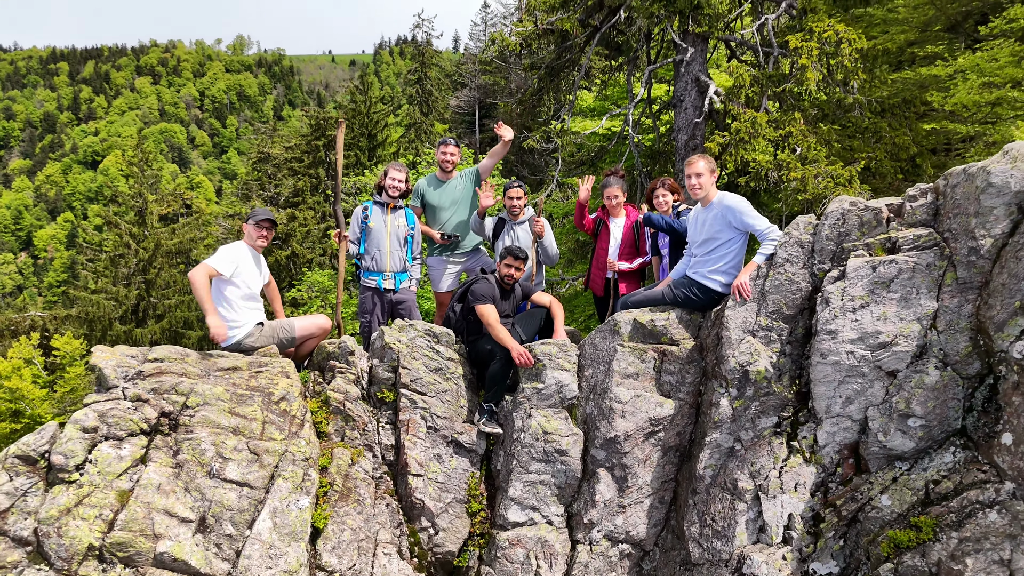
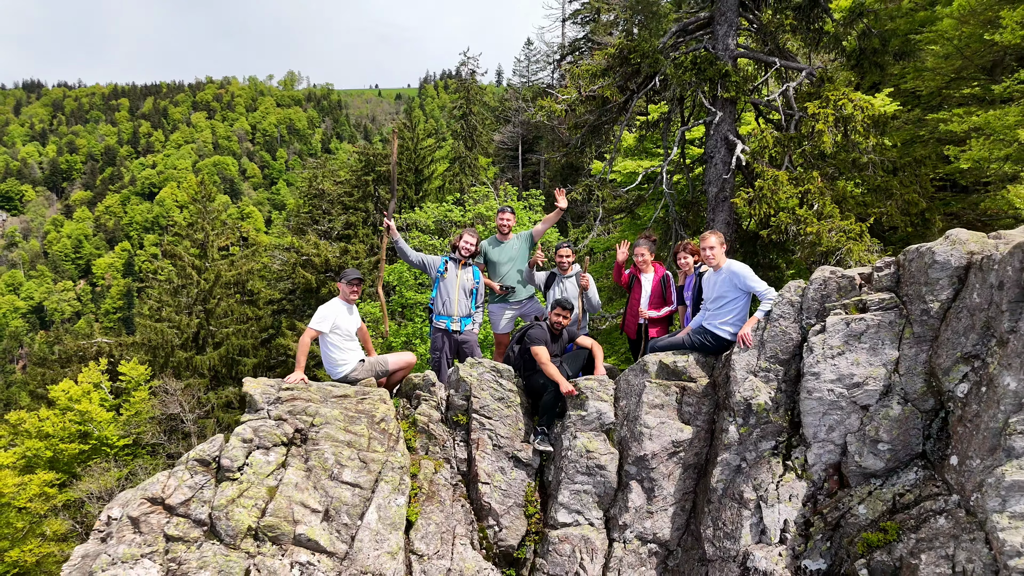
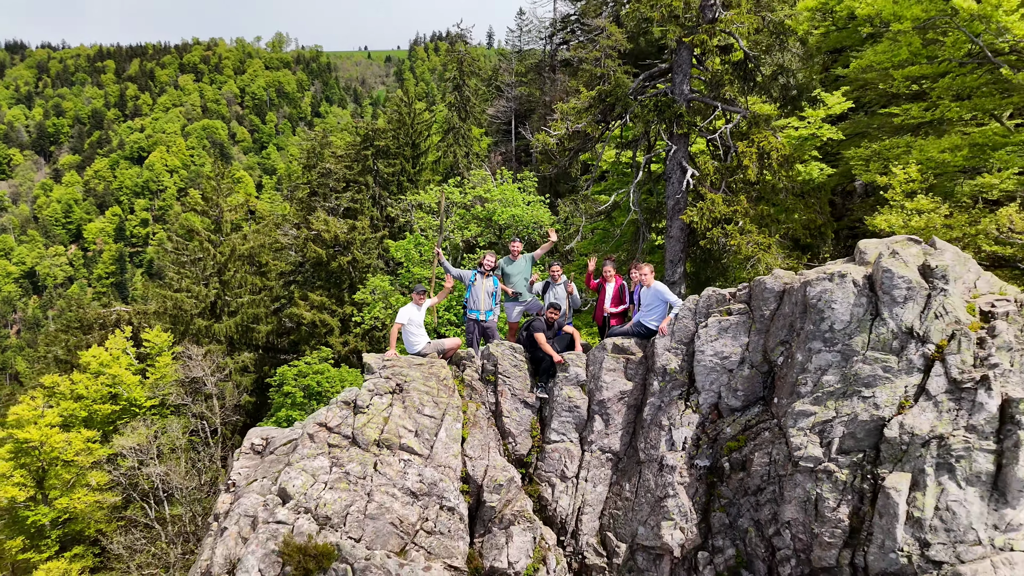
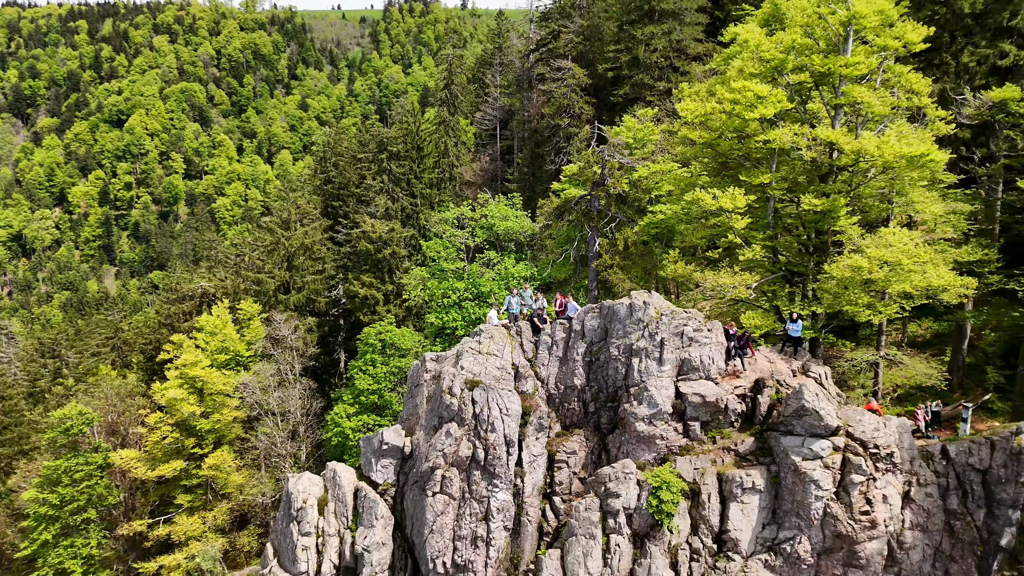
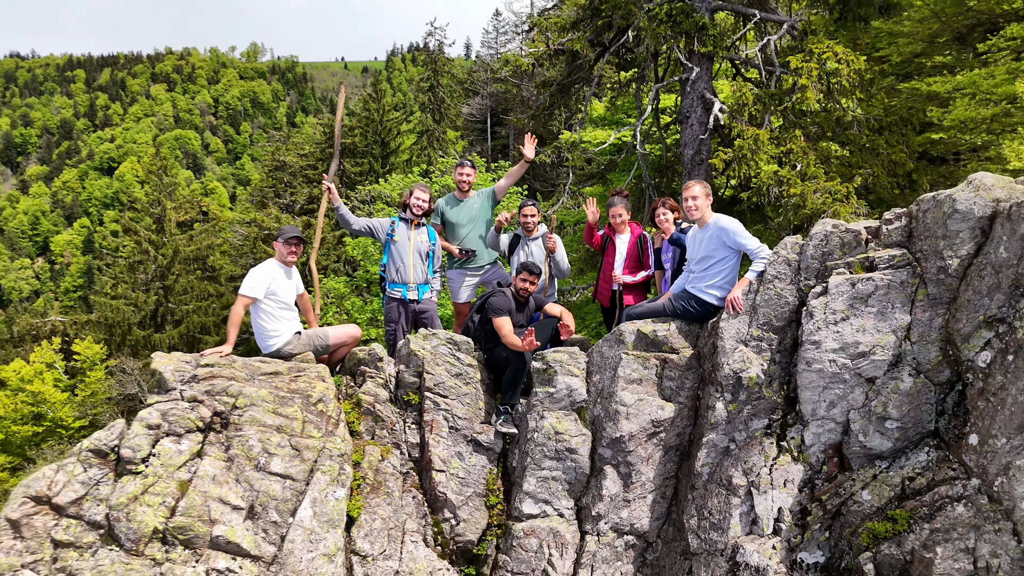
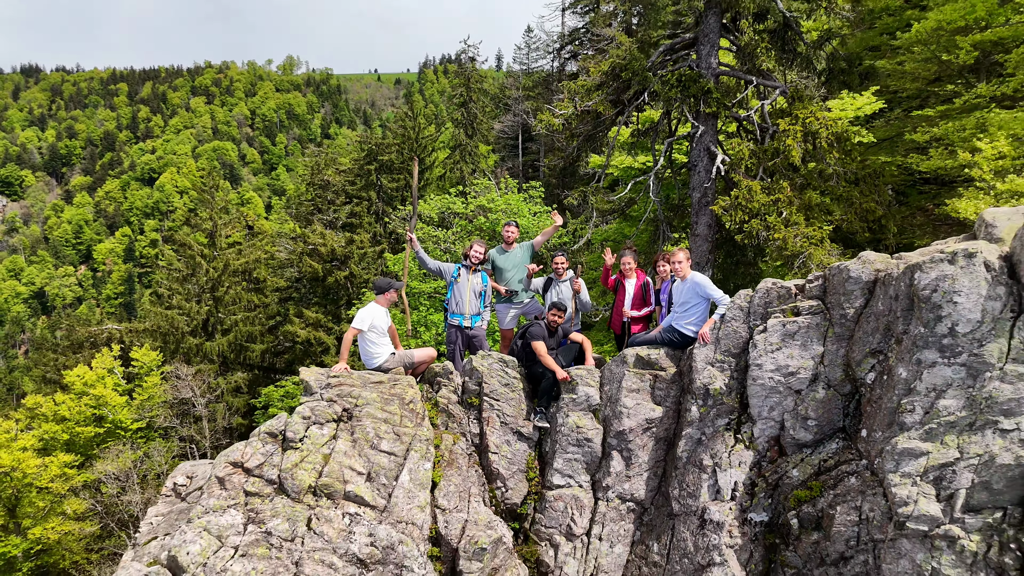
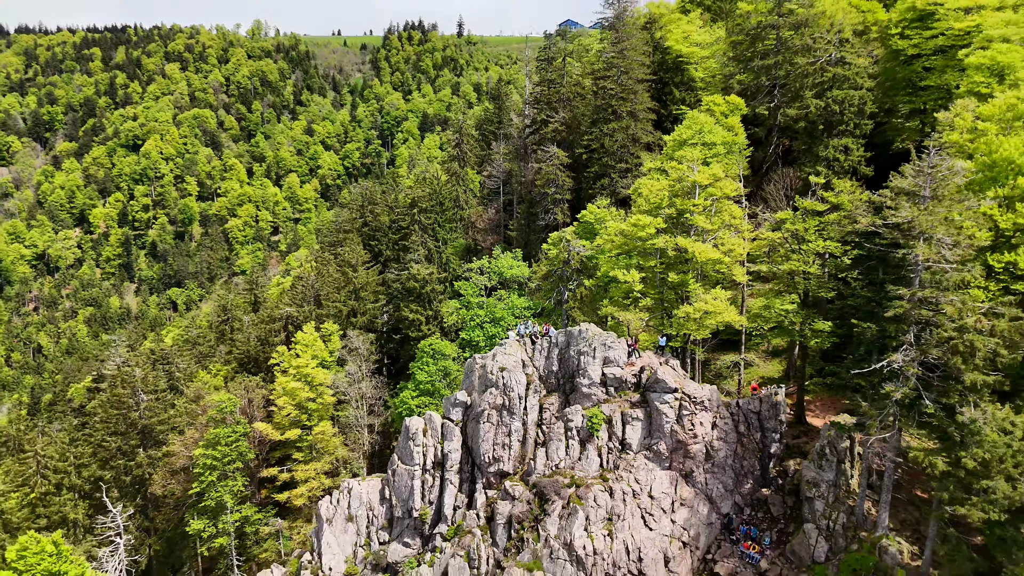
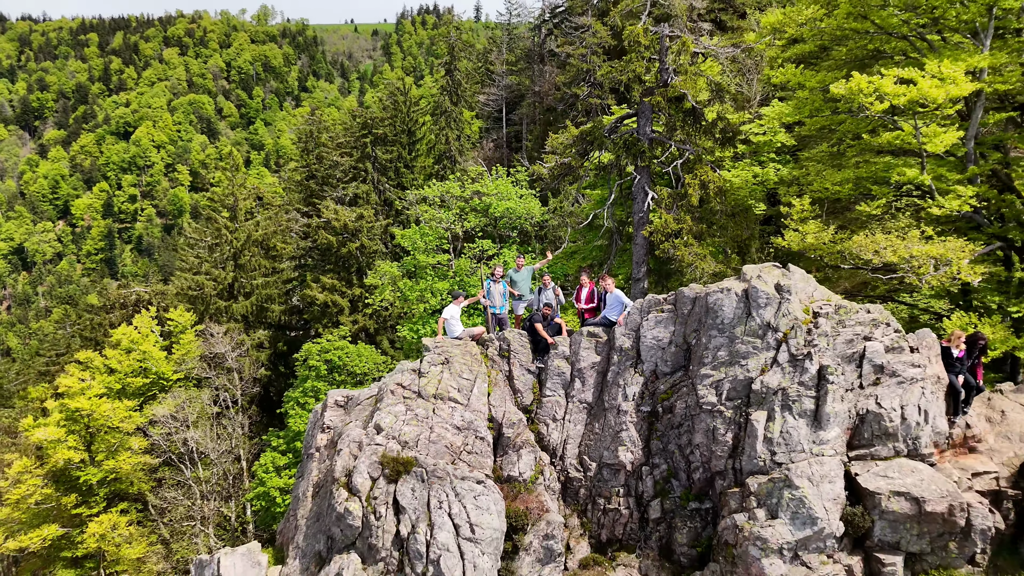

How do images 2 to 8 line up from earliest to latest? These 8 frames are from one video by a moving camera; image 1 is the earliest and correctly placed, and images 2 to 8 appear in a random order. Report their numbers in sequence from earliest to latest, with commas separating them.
5, 2, 6, 3, 8, 4, 7
